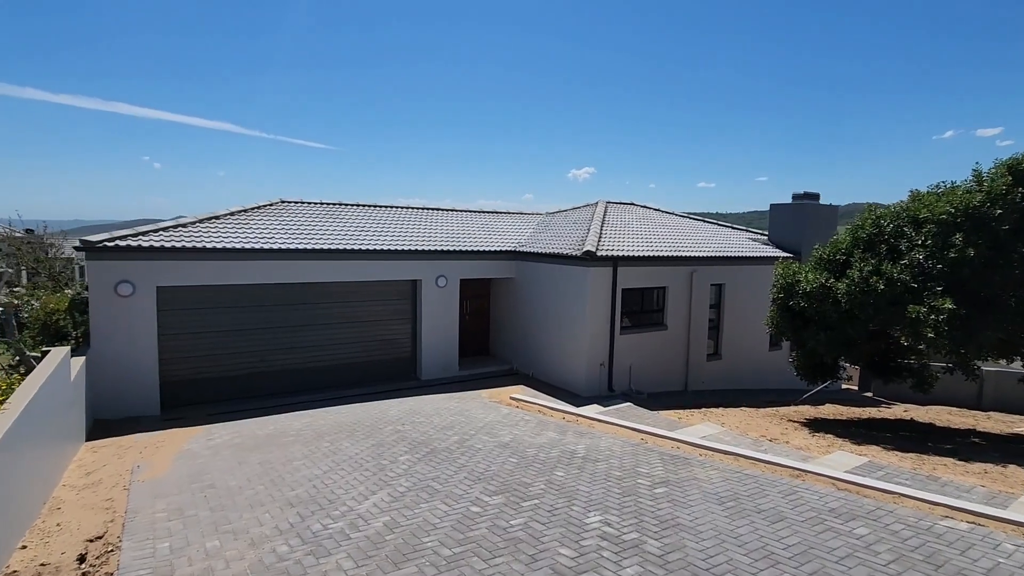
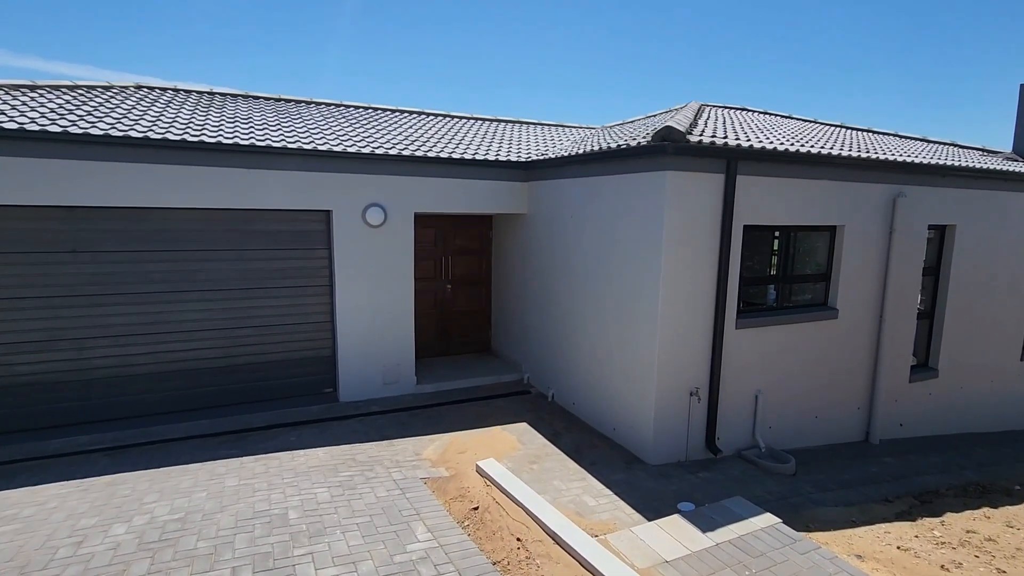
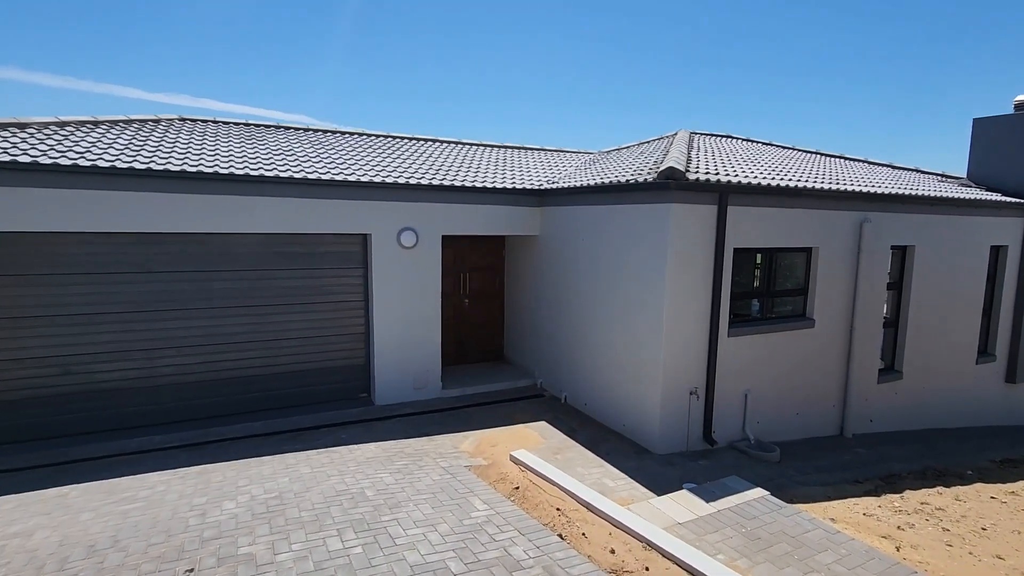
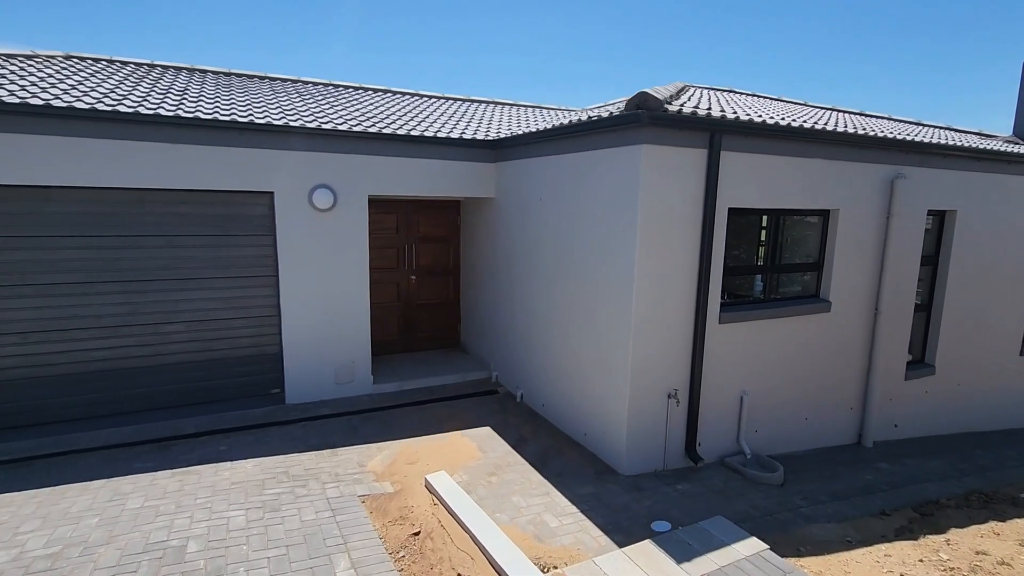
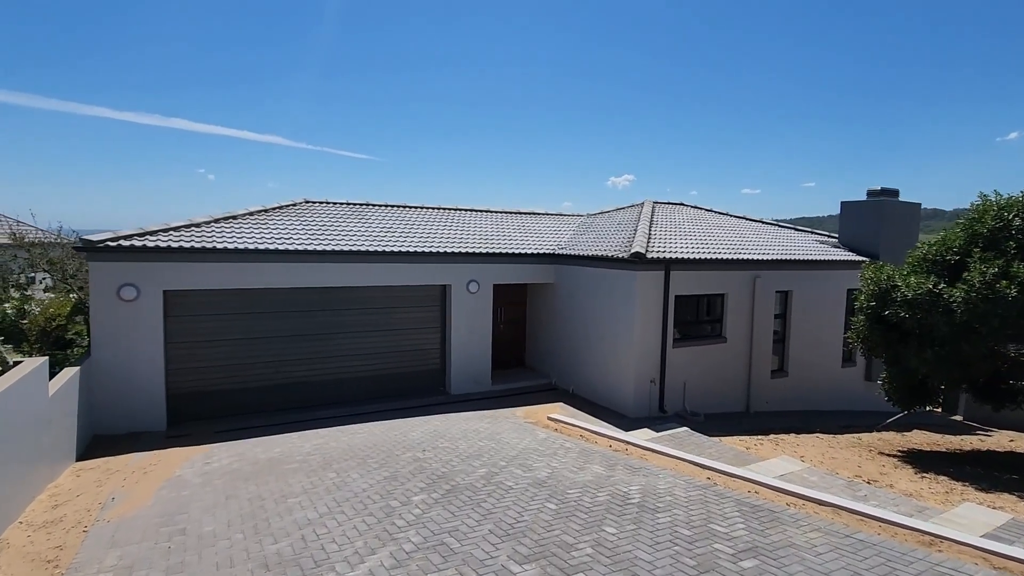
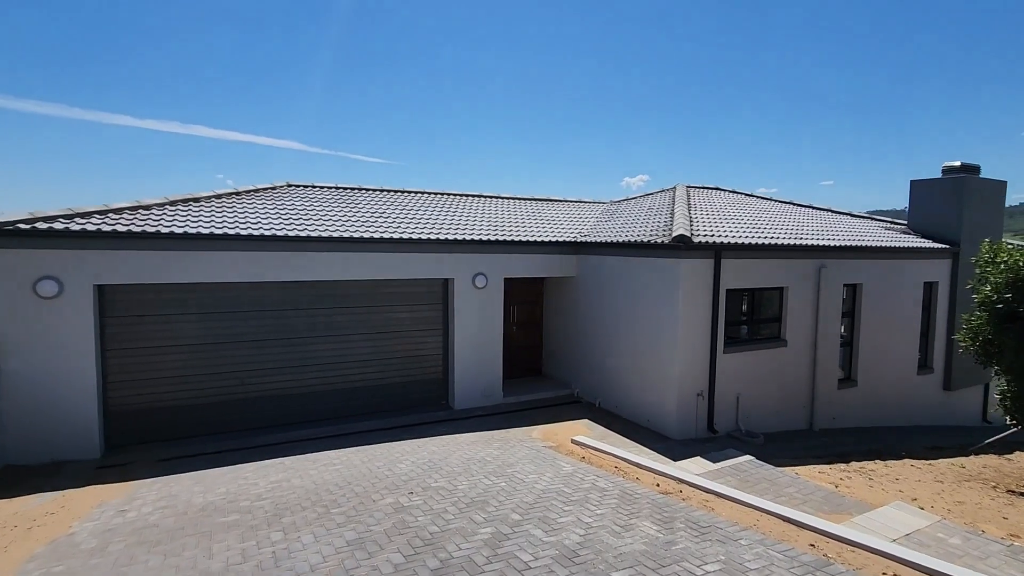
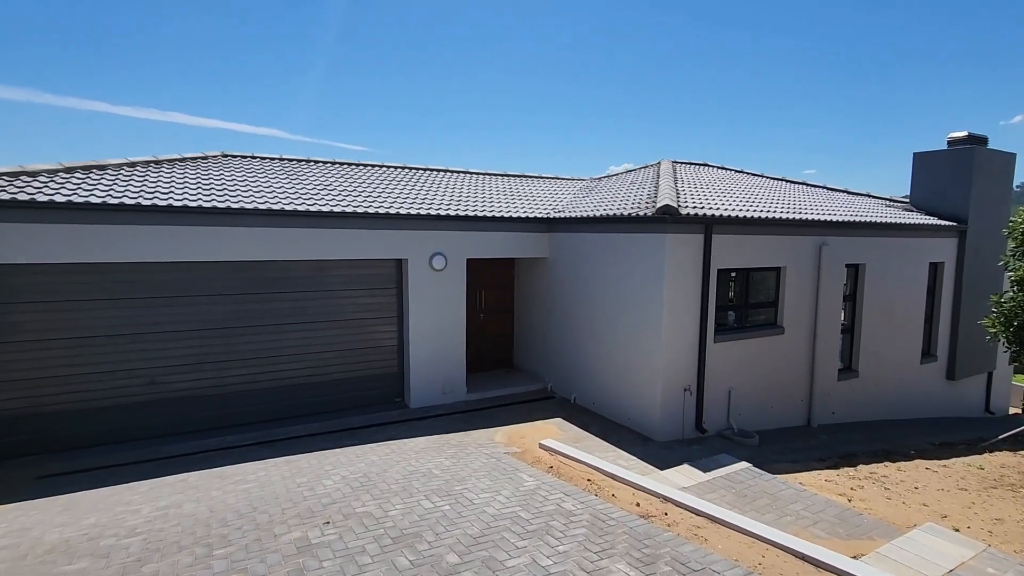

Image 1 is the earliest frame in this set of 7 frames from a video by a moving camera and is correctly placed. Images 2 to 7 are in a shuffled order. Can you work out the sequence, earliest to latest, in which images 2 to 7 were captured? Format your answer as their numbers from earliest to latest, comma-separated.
5, 6, 7, 3, 2, 4
